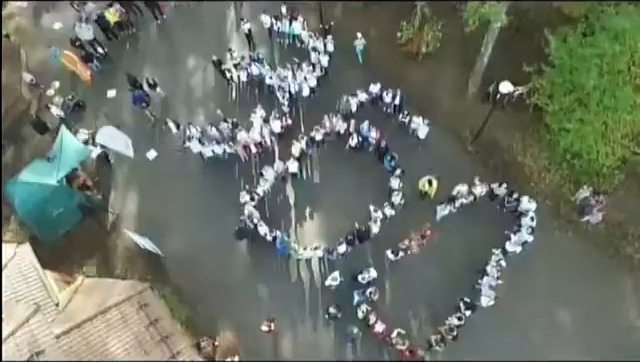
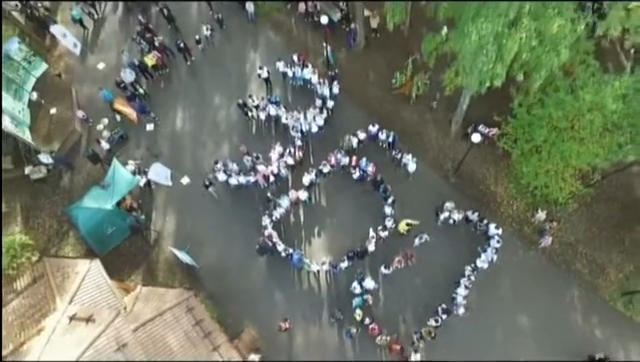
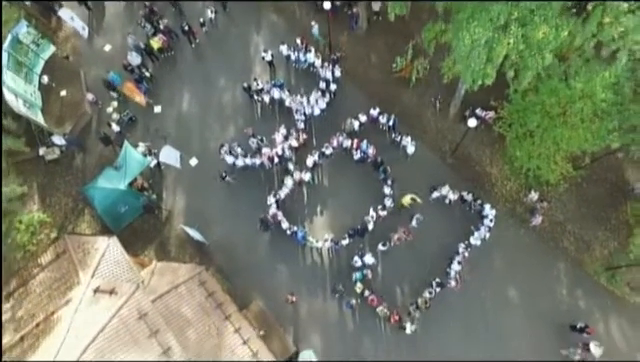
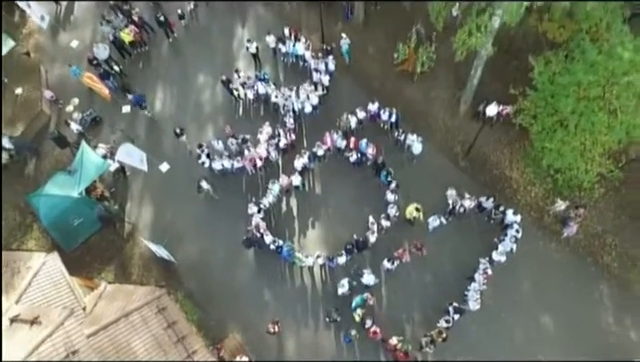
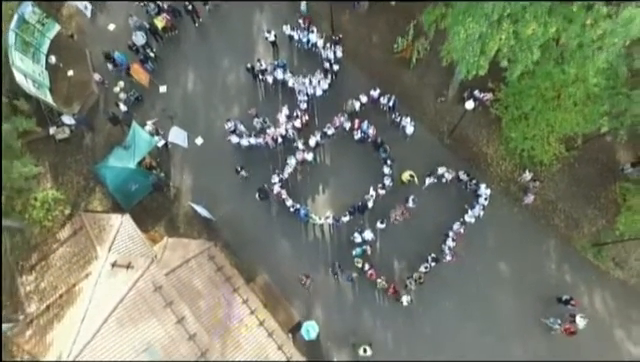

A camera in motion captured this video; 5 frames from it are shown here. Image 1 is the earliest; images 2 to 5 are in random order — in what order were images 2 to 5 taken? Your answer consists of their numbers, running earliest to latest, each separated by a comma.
4, 2, 3, 5
